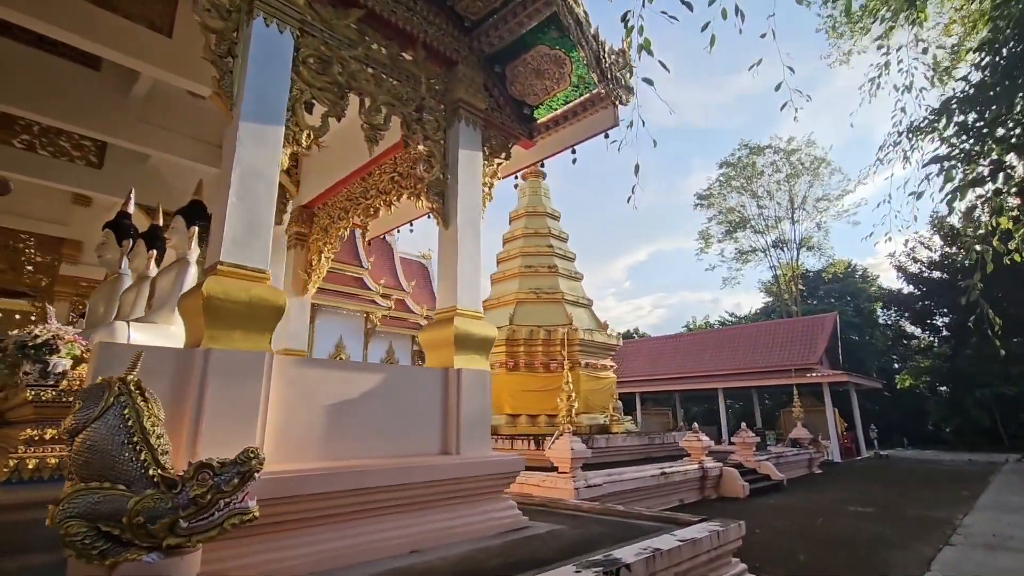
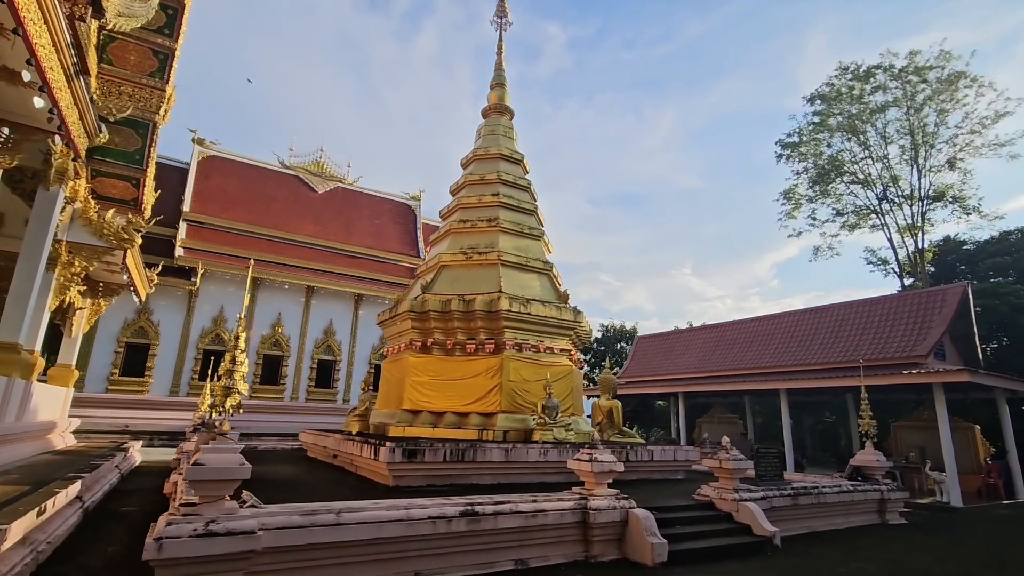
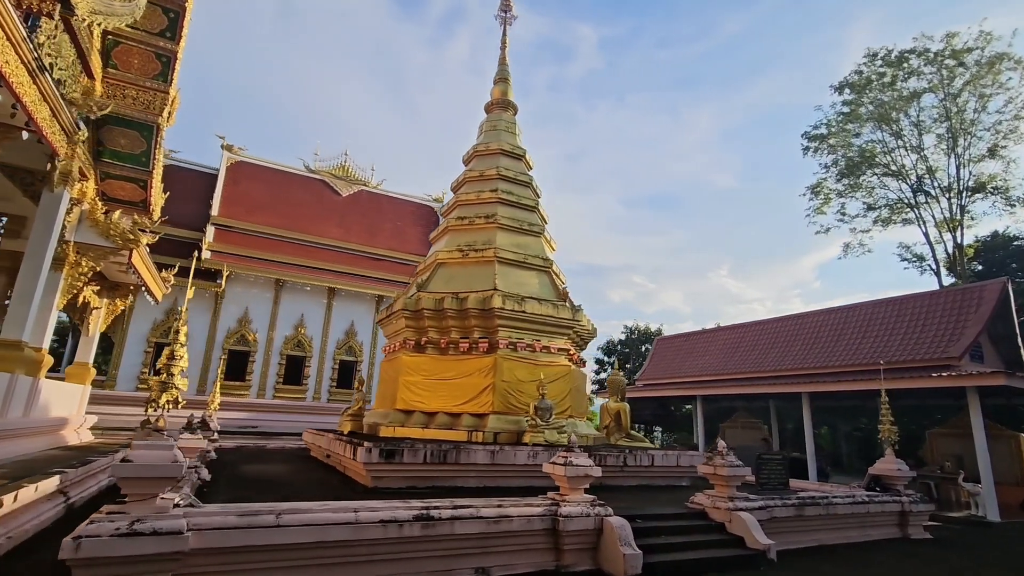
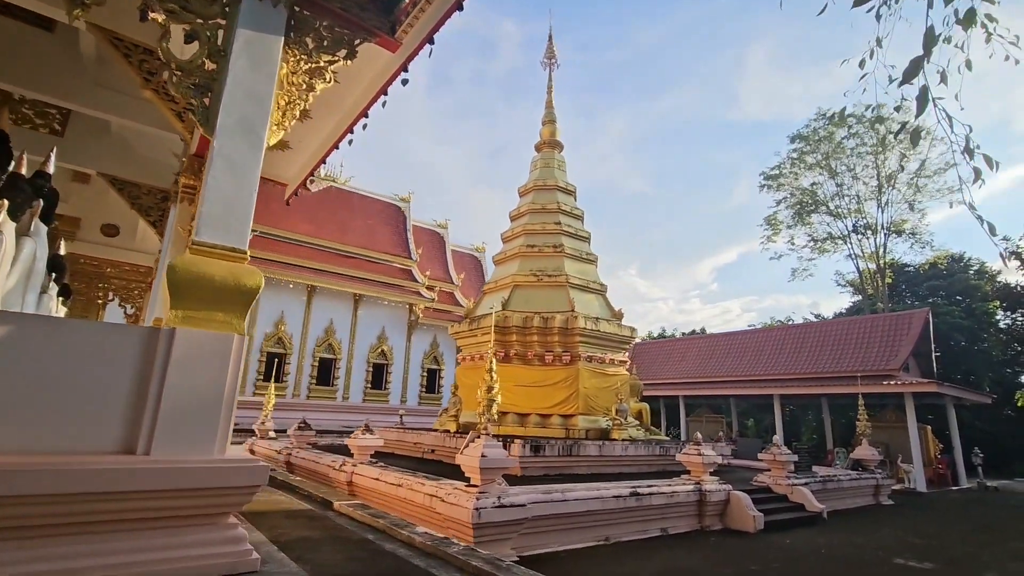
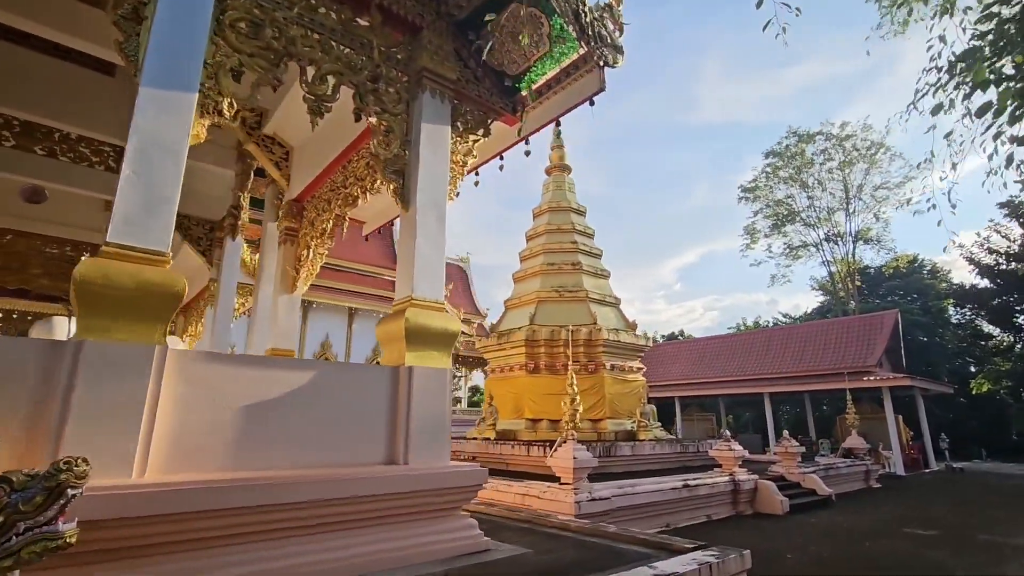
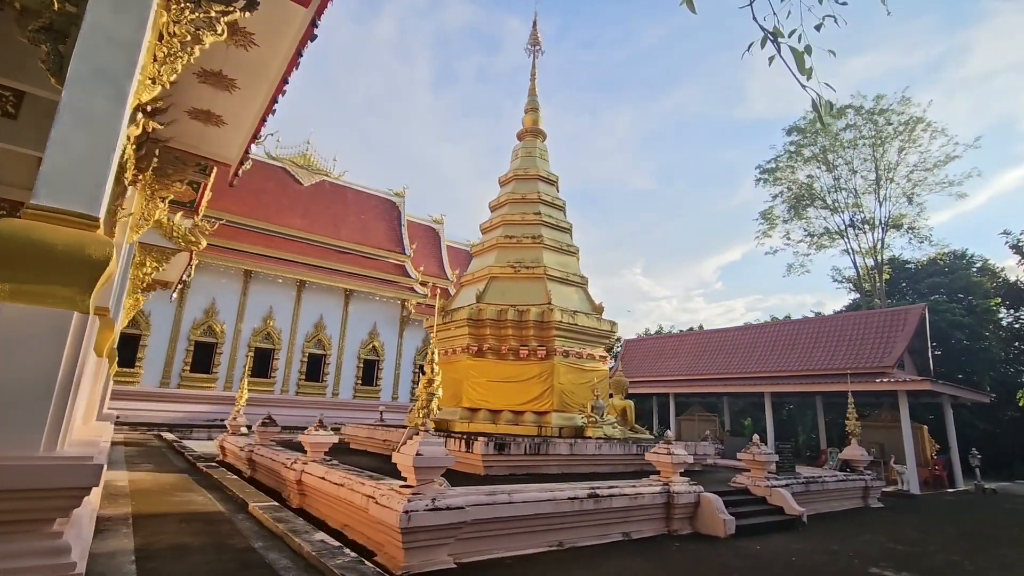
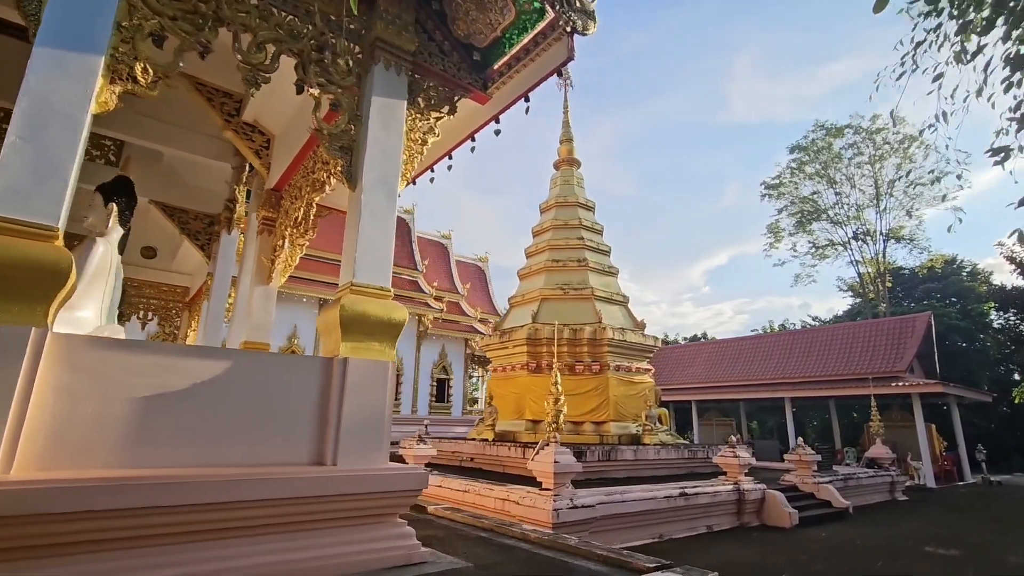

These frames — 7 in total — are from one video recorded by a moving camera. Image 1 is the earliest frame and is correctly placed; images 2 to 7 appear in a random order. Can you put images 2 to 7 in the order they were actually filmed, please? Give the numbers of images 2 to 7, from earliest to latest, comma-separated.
5, 7, 4, 6, 2, 3
